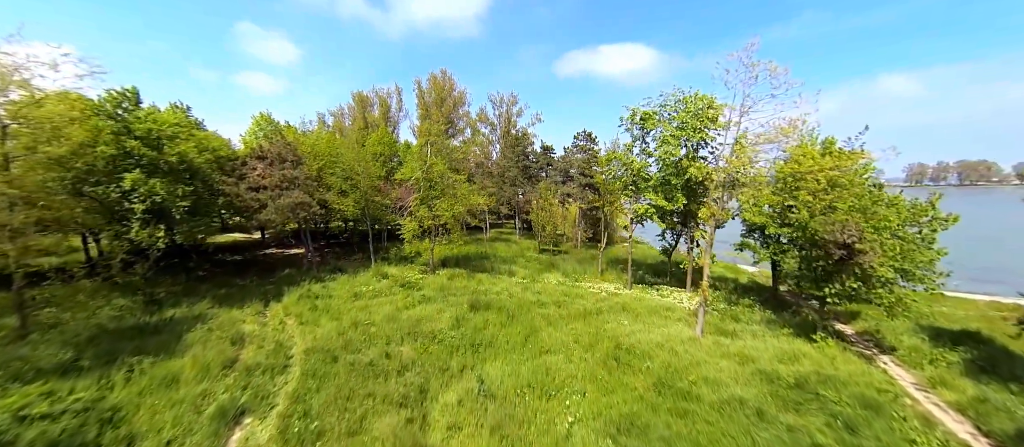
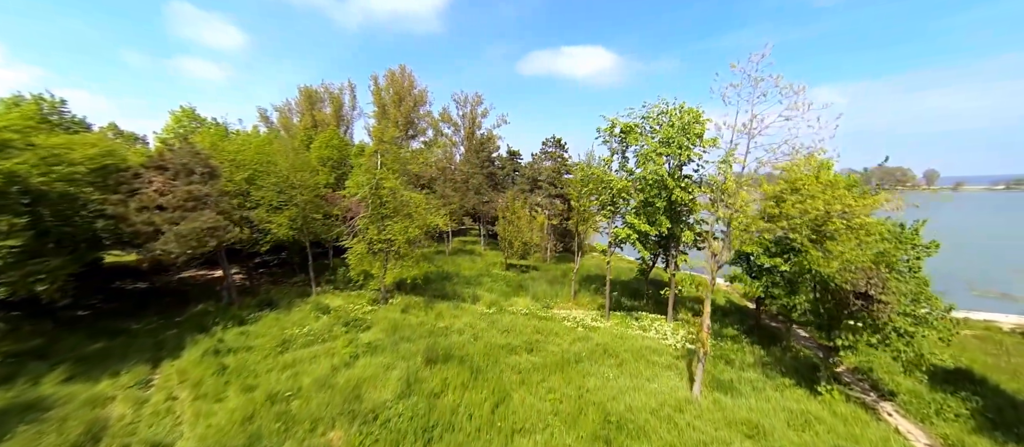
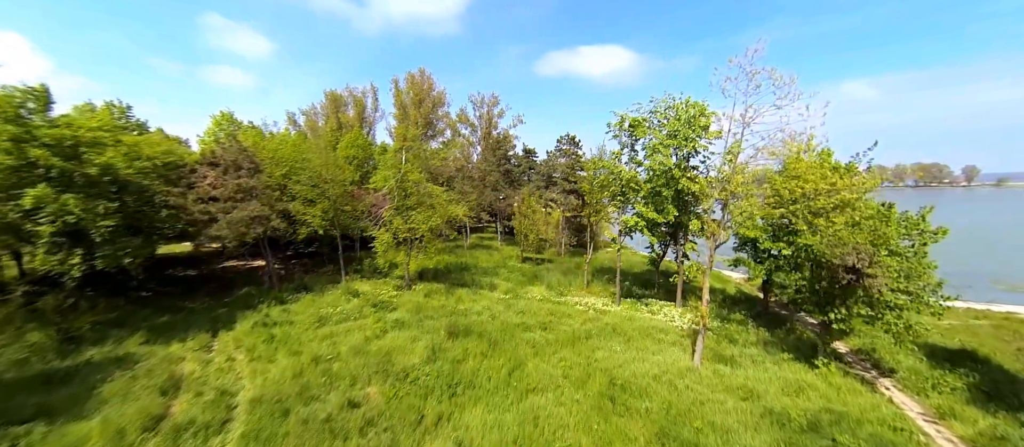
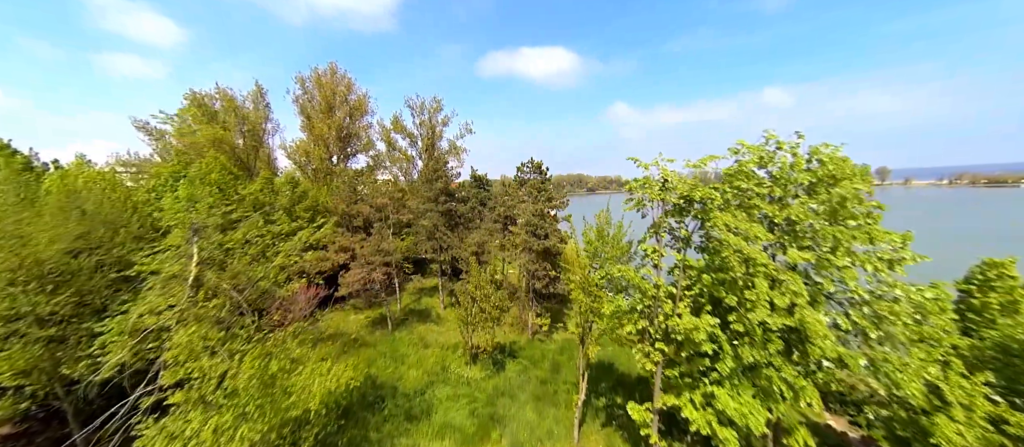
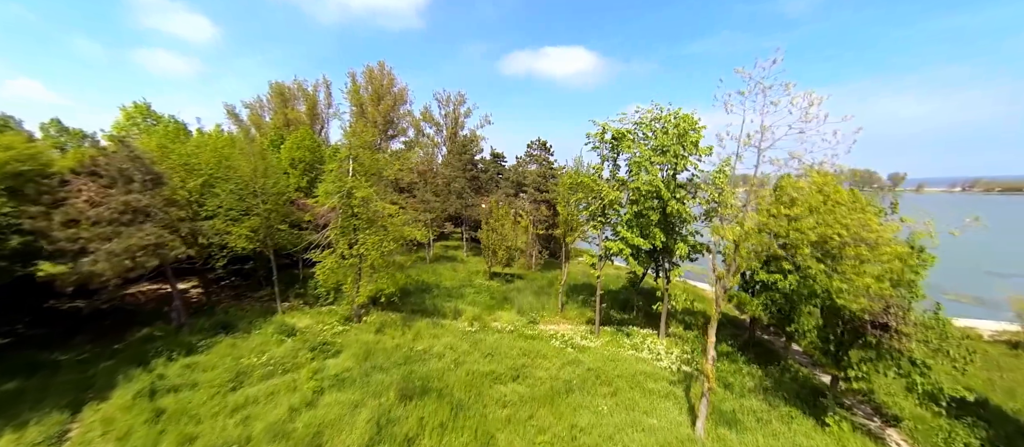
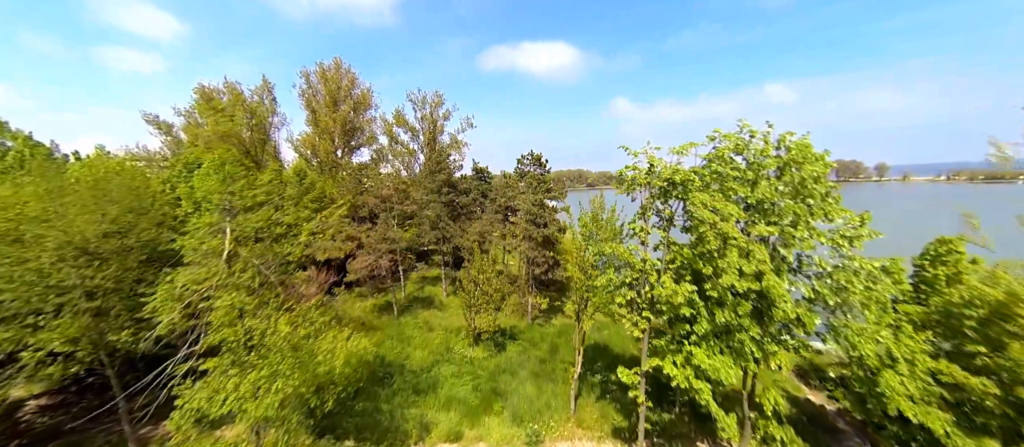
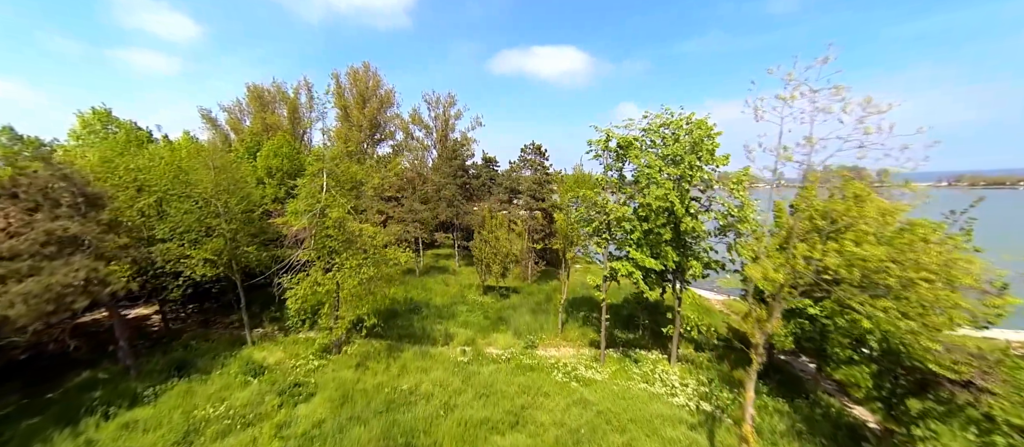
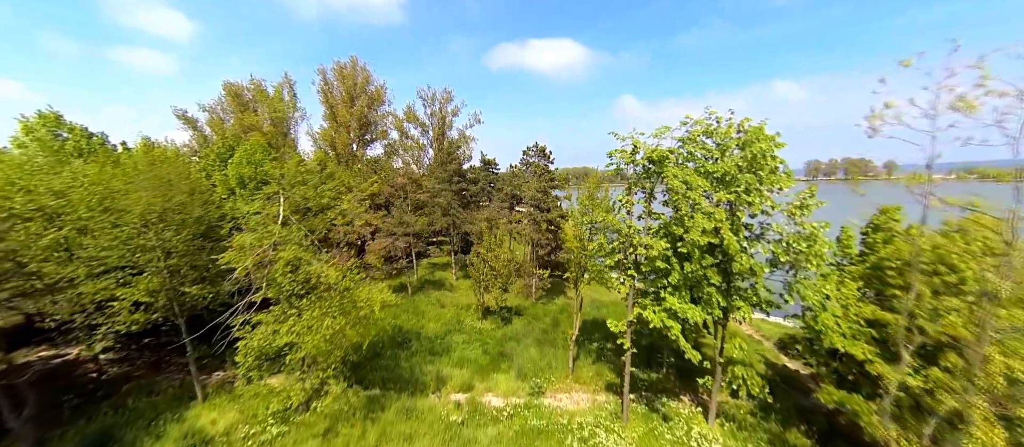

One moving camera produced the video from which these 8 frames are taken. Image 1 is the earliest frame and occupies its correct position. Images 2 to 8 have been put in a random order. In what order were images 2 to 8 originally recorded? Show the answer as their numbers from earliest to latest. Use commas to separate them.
3, 2, 5, 7, 8, 6, 4
